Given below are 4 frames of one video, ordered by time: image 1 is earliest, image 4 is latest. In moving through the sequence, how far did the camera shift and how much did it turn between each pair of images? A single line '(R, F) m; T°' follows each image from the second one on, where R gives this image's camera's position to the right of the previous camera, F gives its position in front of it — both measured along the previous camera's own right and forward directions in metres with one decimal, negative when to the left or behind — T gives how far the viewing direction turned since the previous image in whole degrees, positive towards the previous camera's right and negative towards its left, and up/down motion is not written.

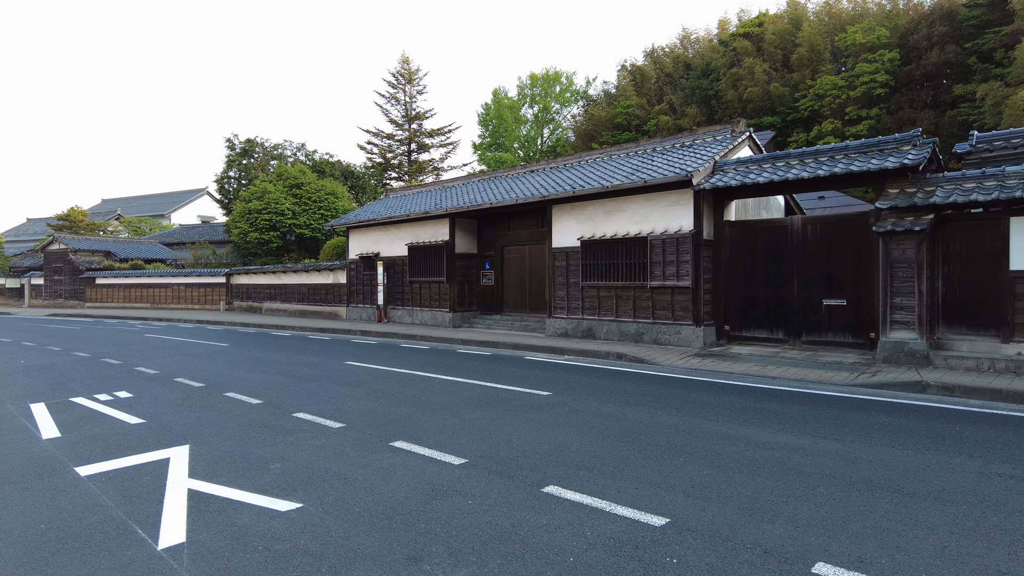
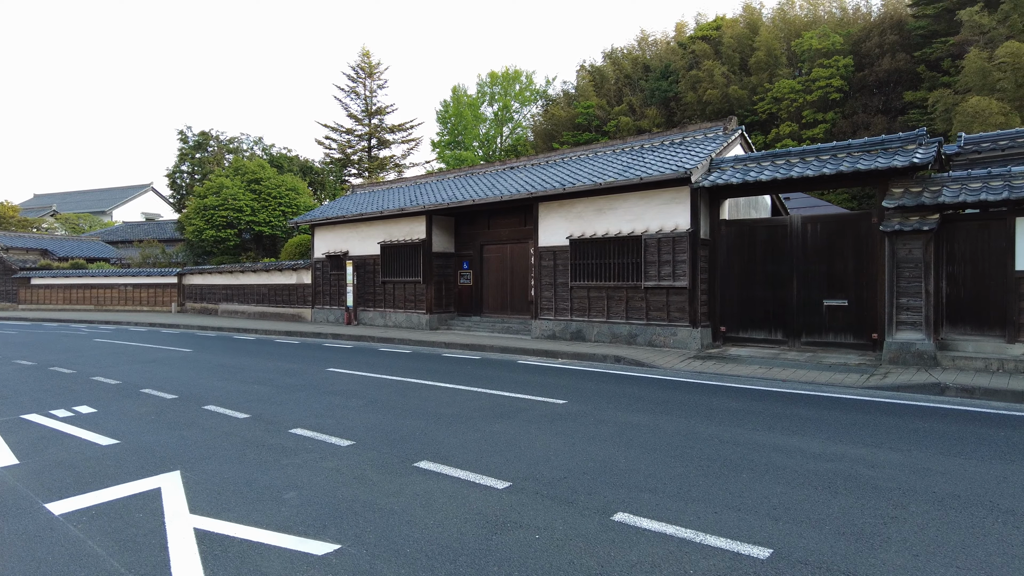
(-0.7, +0.6) m; +4°
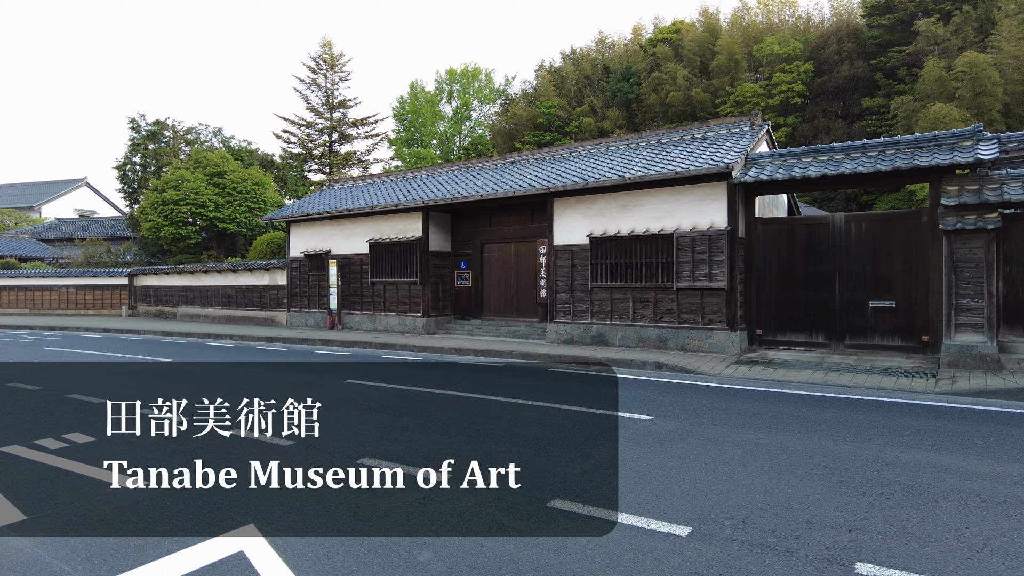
(-1.4, +0.9) m; +5°
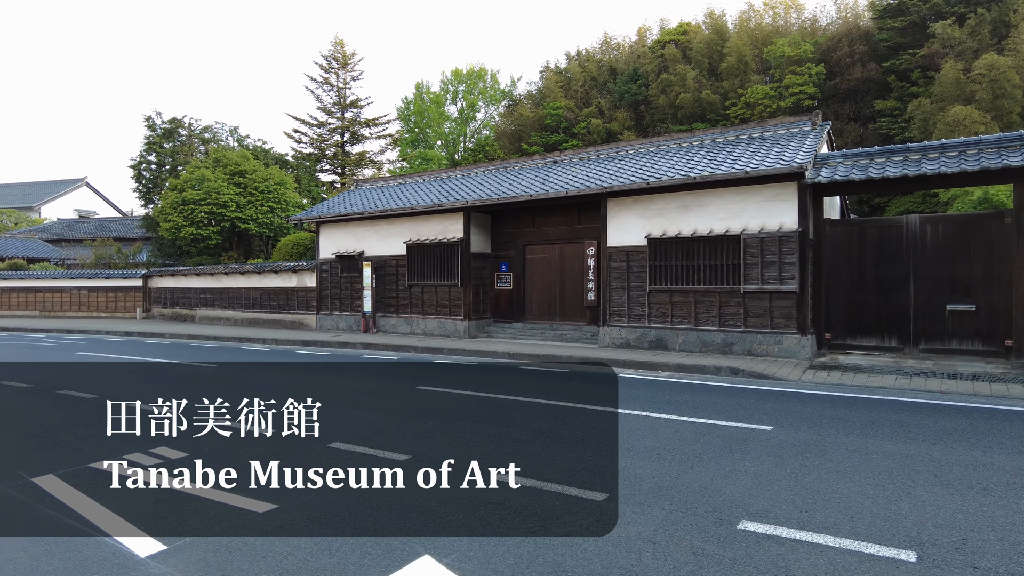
(-1.2, +0.3) m; +1°
